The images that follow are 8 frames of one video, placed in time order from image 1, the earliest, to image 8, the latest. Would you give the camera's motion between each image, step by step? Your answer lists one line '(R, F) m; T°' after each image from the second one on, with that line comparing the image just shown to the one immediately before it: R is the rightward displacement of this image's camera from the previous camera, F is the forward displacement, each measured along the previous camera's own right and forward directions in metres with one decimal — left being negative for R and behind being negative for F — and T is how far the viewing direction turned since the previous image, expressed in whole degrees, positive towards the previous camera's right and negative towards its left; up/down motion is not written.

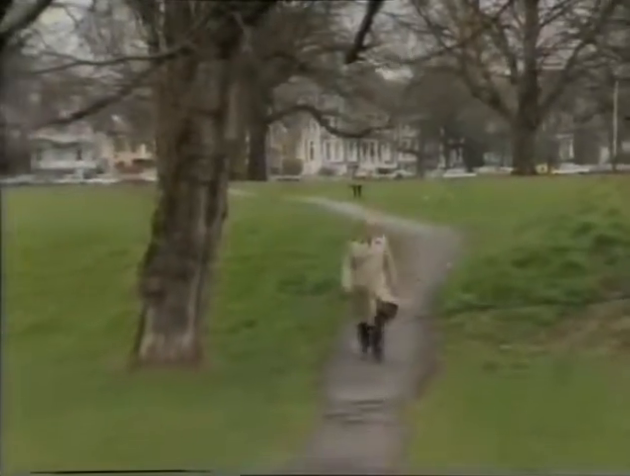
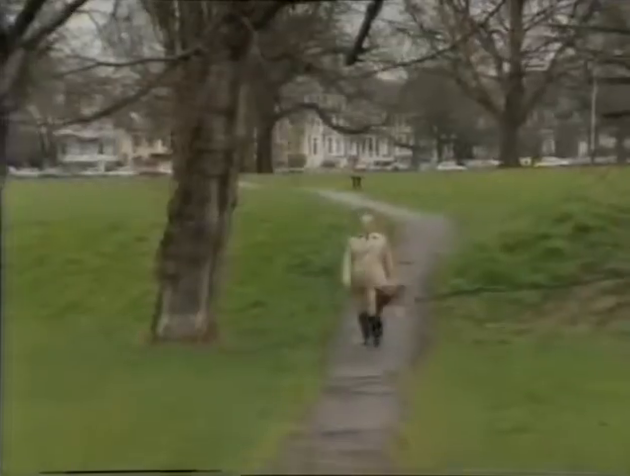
(+0.1, -0.6) m; -1°
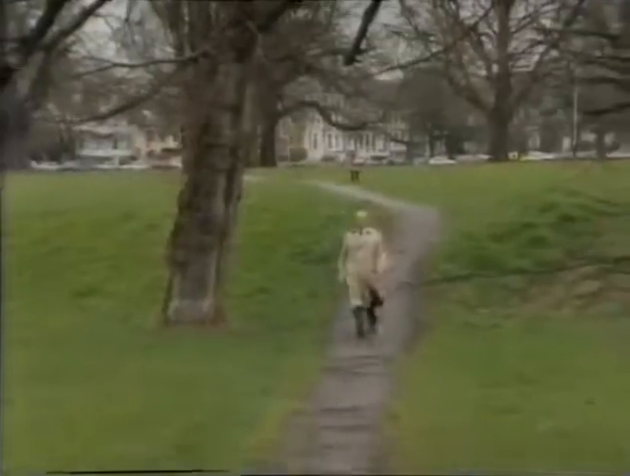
(0.0, -0.5) m; 0°
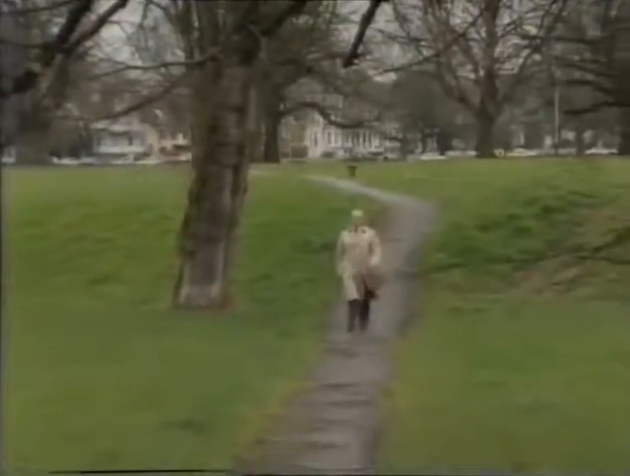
(0.0, -0.6) m; 0°
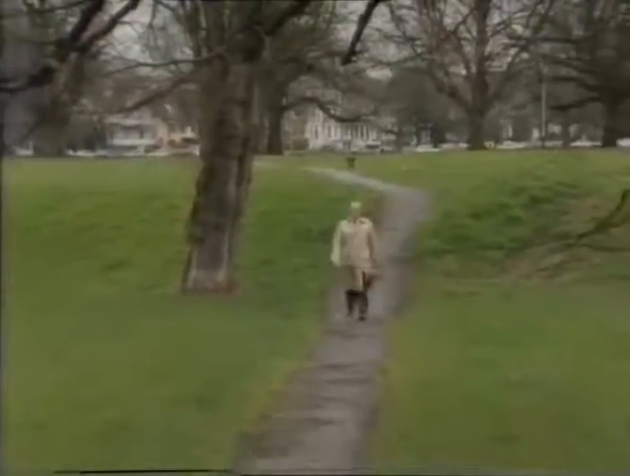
(0.0, -0.5) m; 0°
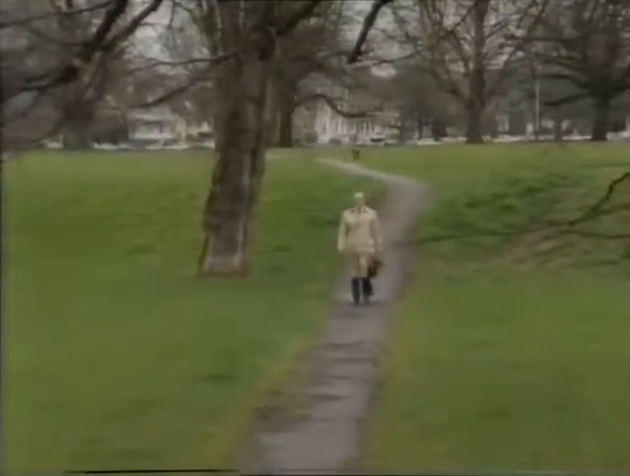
(+0.1, -0.6) m; -1°
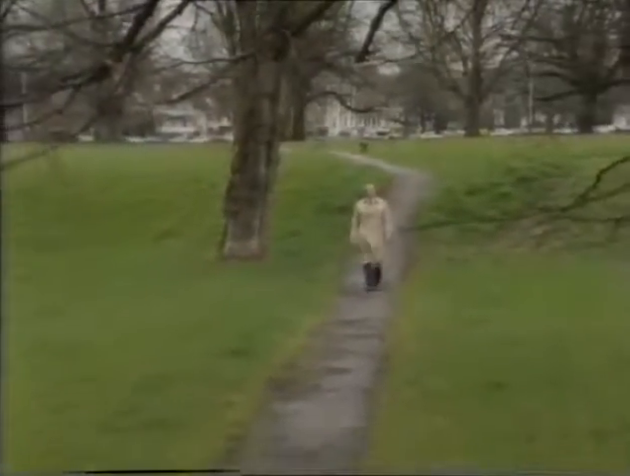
(0.0, -0.8) m; 0°
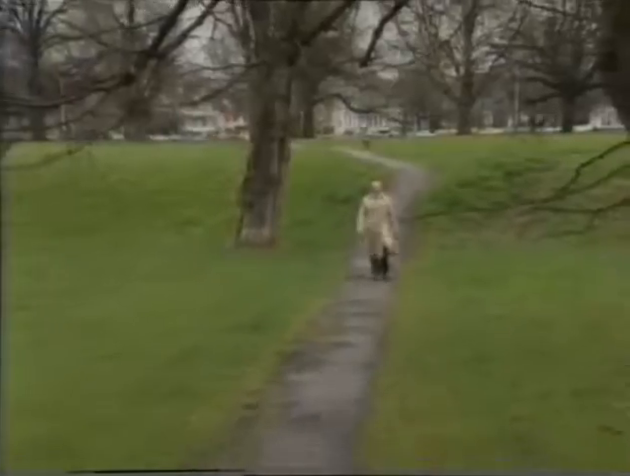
(0.0, -1.1) m; 0°
